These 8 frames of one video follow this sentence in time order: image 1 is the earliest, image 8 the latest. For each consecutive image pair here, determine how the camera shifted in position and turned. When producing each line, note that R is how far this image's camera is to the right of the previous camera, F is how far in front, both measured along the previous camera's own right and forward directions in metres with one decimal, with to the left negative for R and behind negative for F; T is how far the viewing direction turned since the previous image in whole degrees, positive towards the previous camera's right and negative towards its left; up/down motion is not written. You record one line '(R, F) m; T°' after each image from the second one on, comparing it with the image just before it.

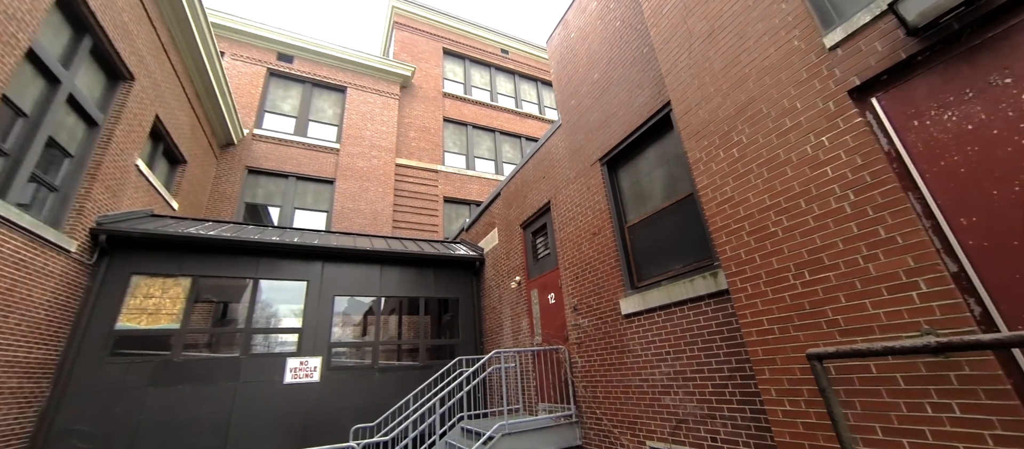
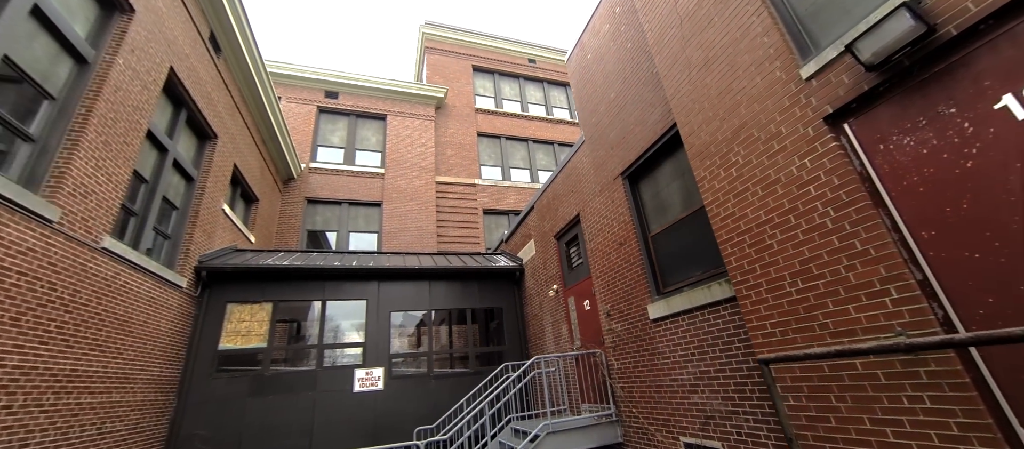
(+0.2, -0.5) m; -6°
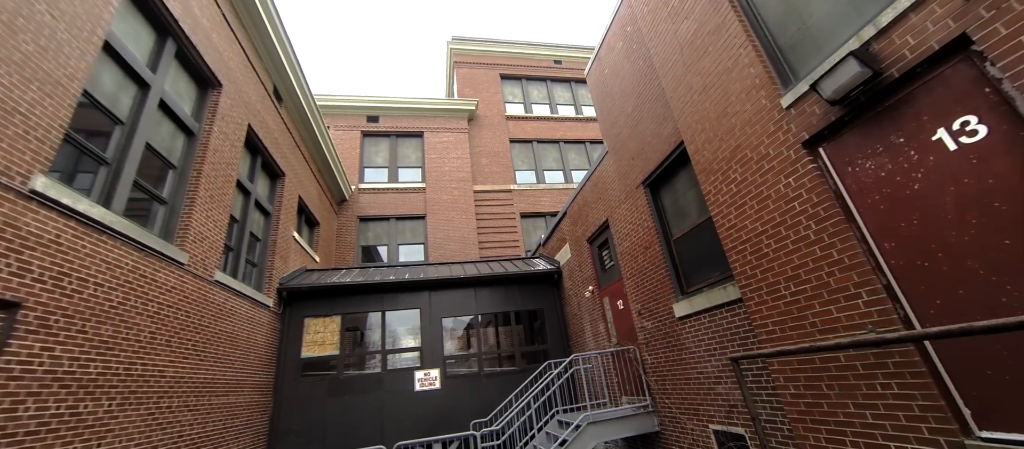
(+0.2, -0.7) m; -6°
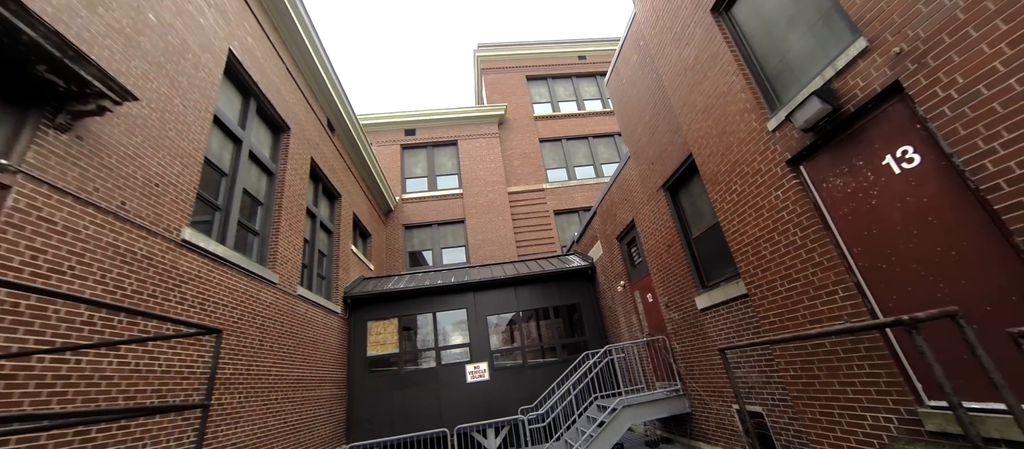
(+0.1, -0.8) m; -6°
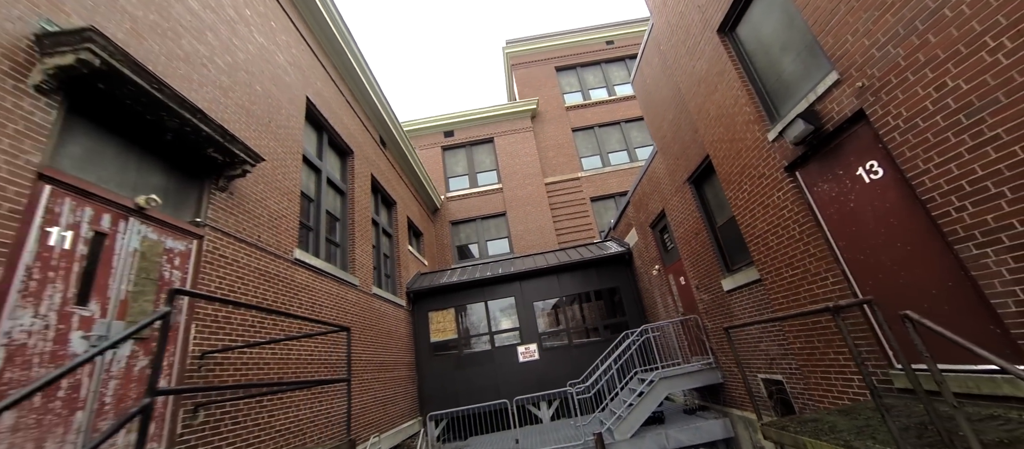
(0.0, -1.0) m; -6°
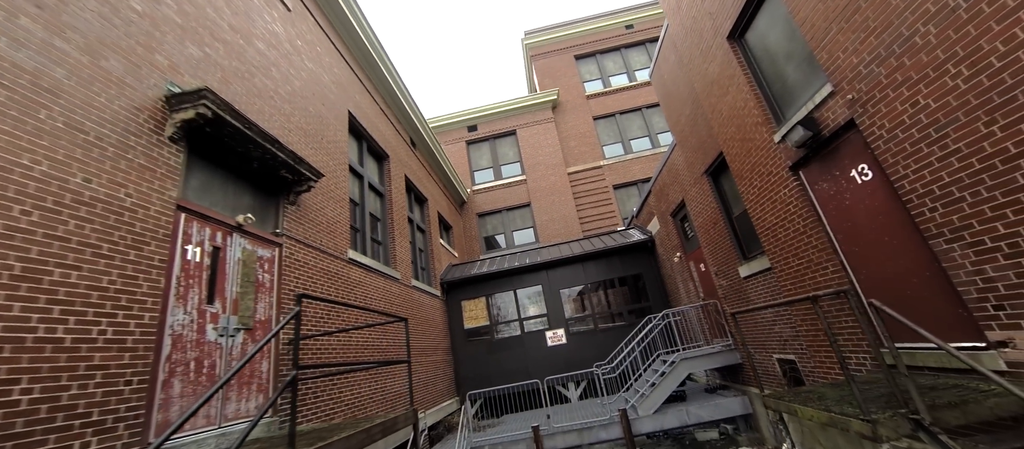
(-0.1, -0.6) m; -4°
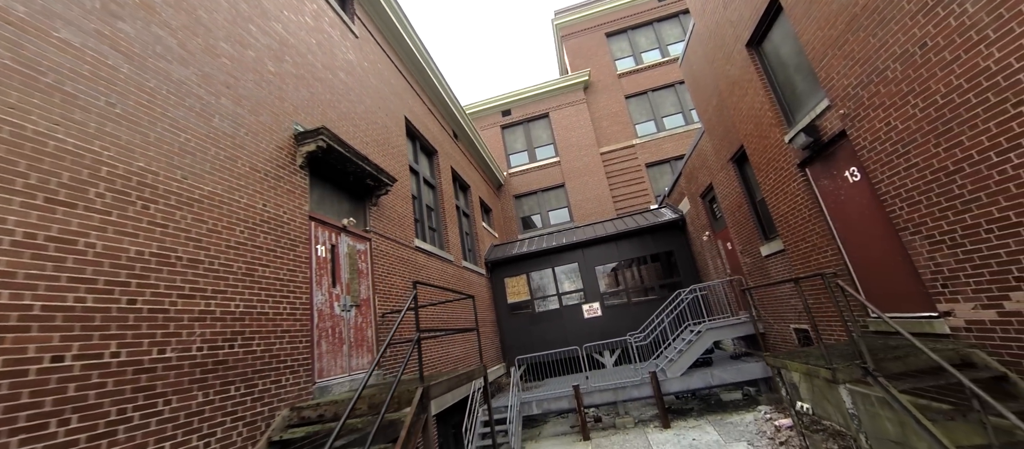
(-0.2, -1.1) m; -5°
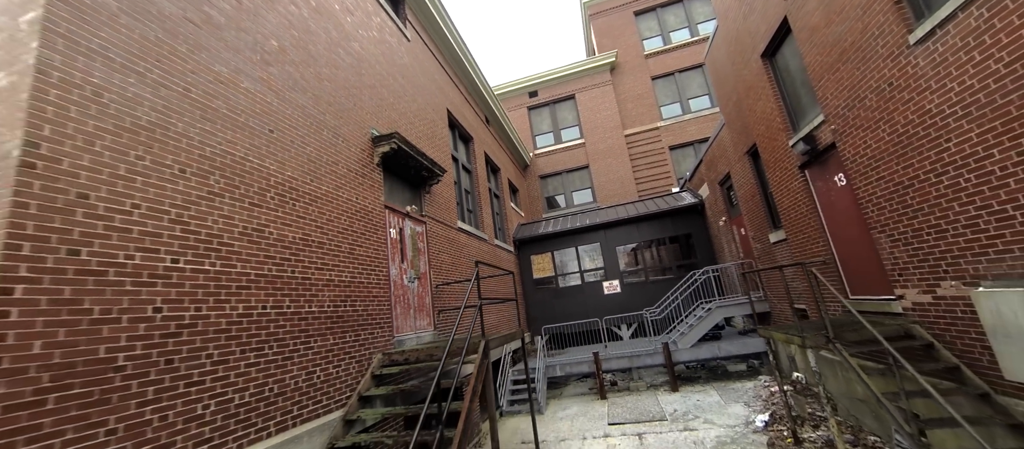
(-0.3, -1.1) m; -3°
